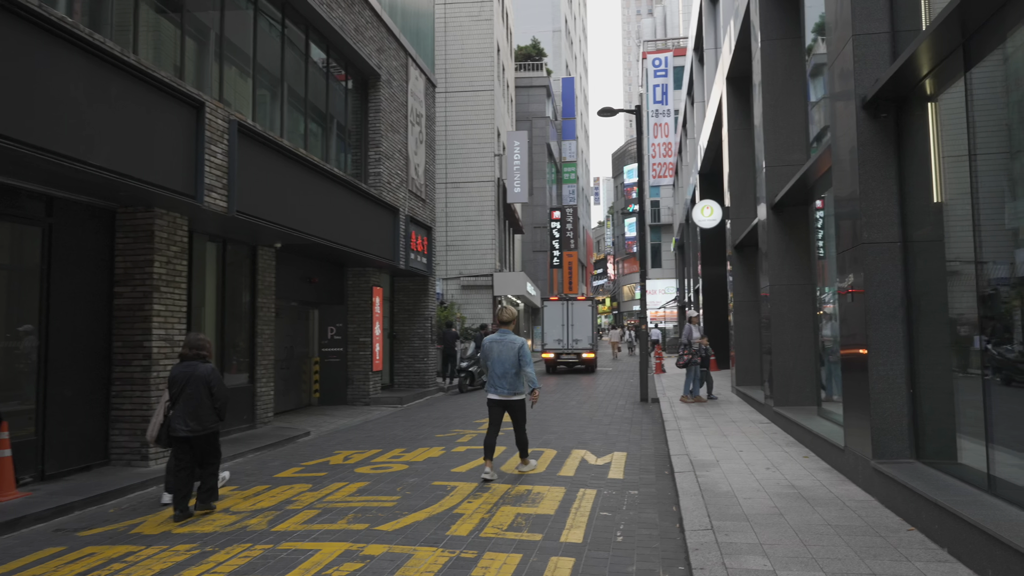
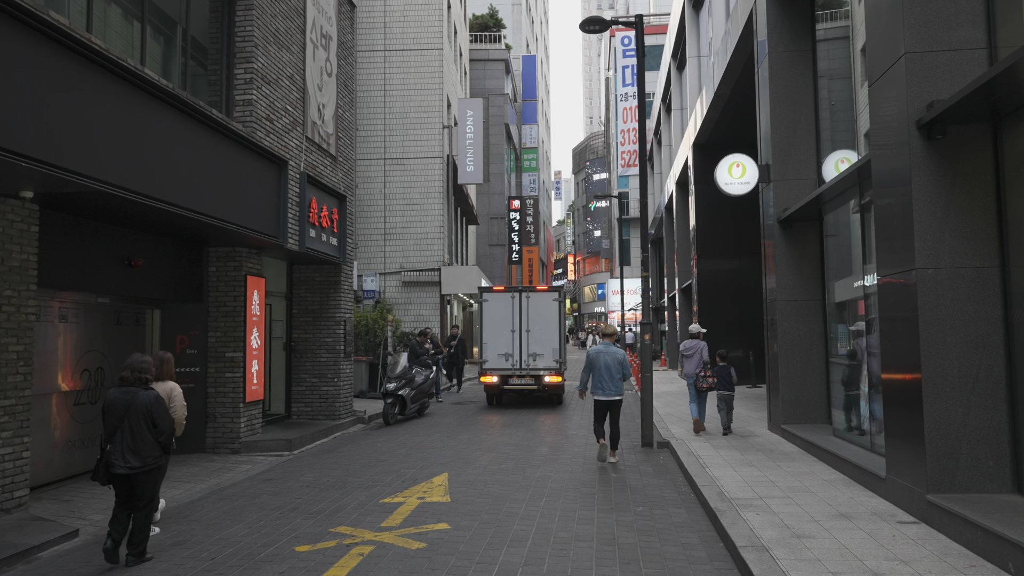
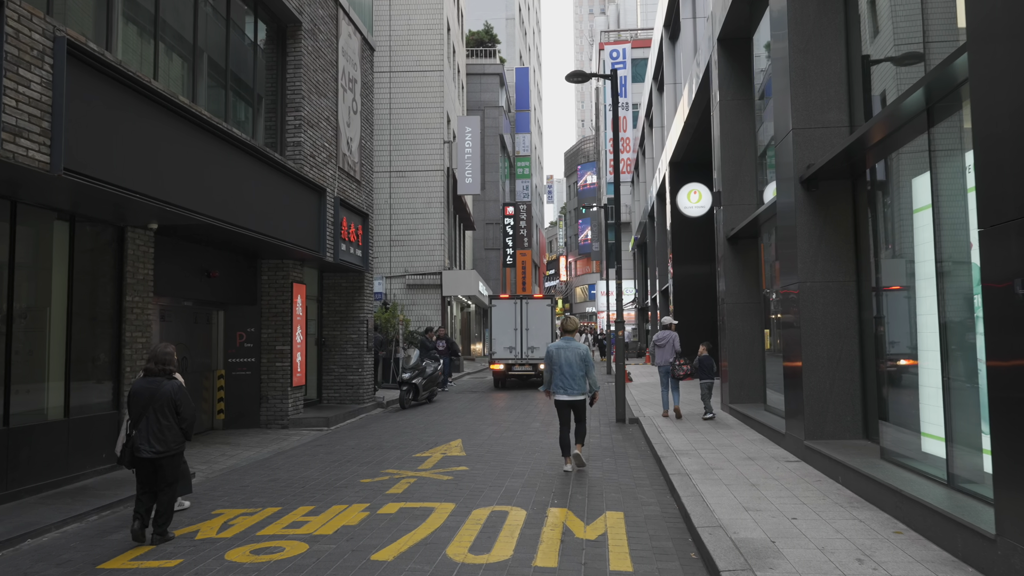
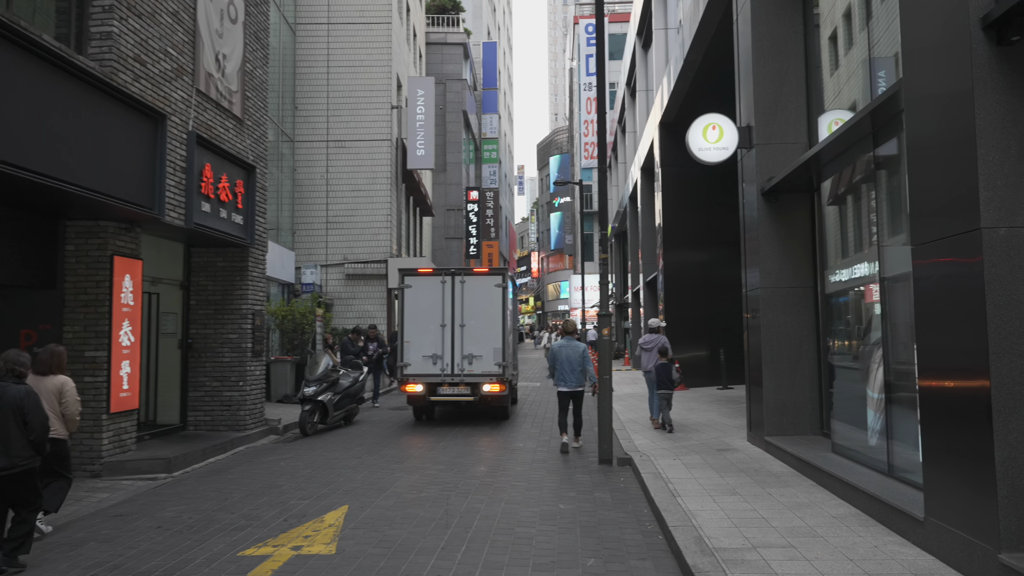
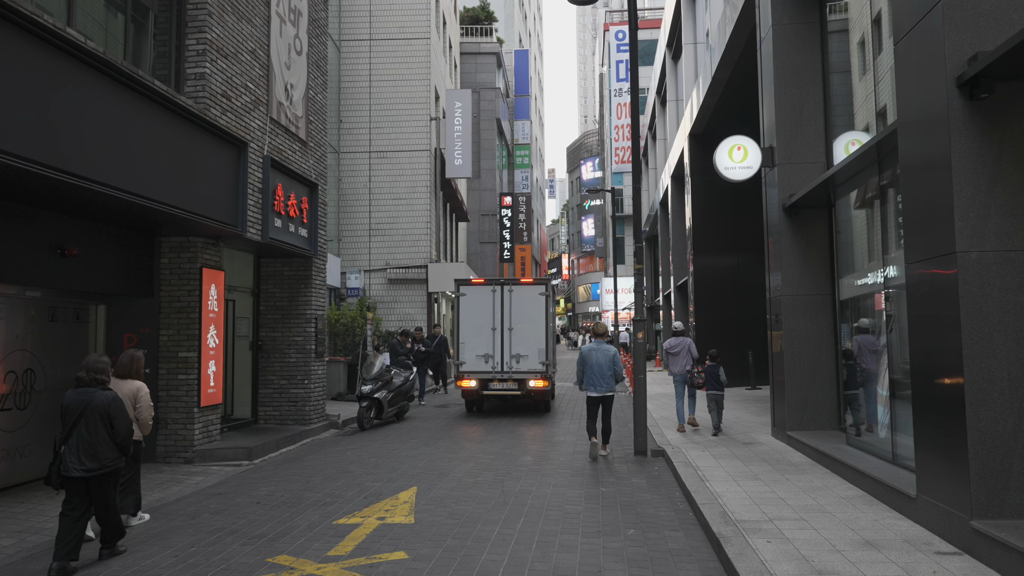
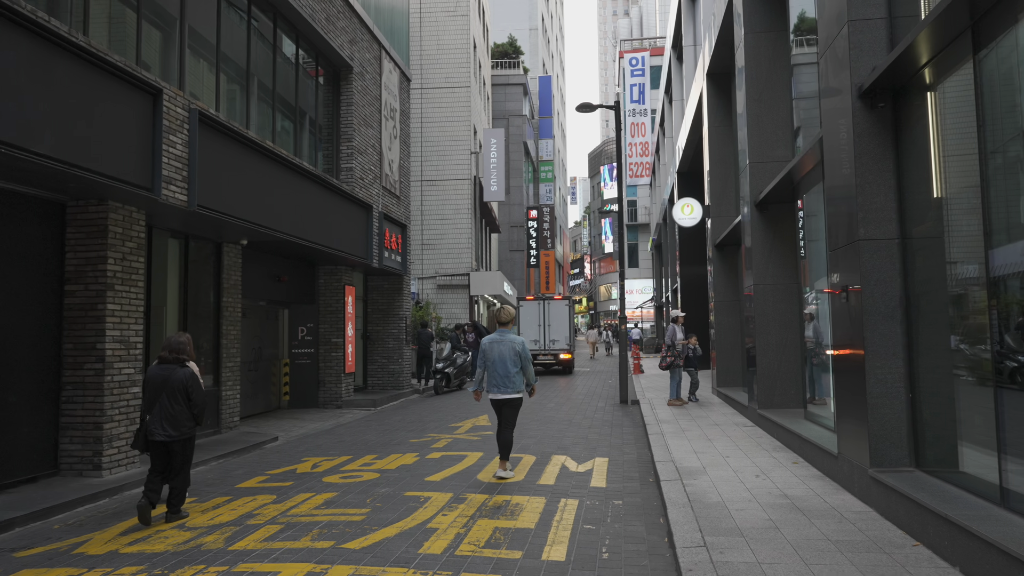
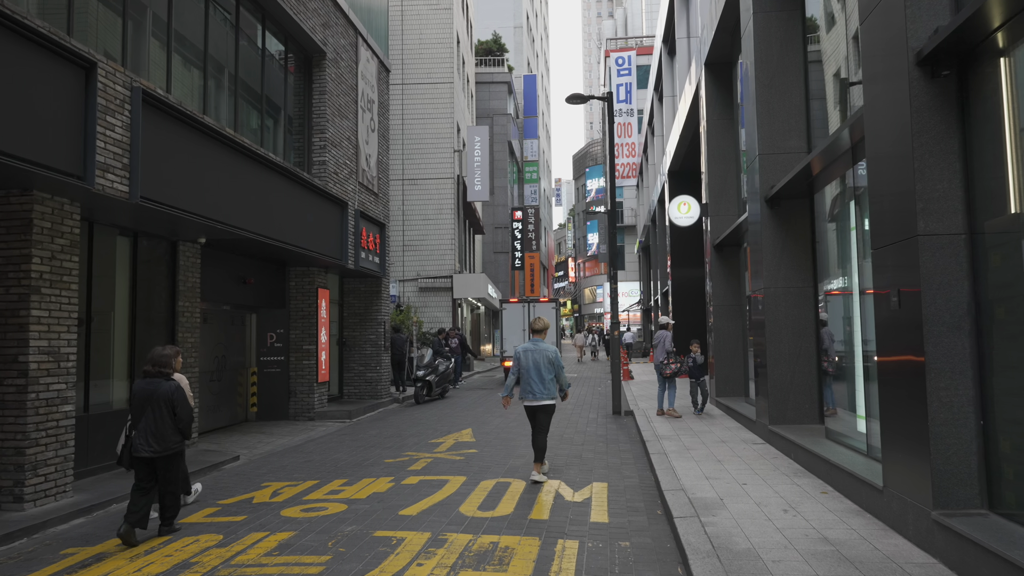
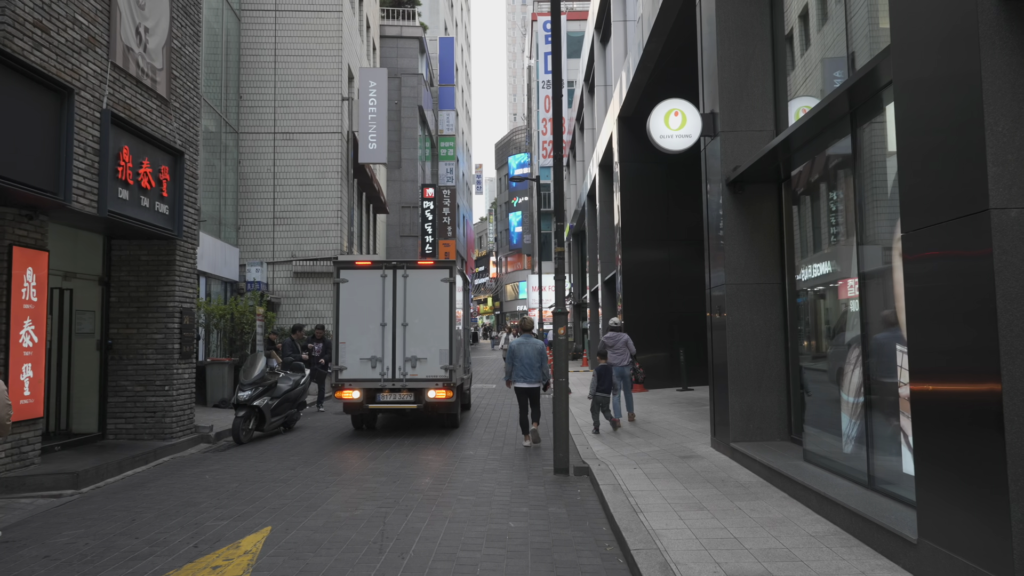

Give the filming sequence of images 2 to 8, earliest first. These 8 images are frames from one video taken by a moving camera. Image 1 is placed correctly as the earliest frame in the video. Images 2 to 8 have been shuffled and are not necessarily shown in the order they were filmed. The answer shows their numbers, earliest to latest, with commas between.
6, 7, 3, 2, 5, 4, 8
